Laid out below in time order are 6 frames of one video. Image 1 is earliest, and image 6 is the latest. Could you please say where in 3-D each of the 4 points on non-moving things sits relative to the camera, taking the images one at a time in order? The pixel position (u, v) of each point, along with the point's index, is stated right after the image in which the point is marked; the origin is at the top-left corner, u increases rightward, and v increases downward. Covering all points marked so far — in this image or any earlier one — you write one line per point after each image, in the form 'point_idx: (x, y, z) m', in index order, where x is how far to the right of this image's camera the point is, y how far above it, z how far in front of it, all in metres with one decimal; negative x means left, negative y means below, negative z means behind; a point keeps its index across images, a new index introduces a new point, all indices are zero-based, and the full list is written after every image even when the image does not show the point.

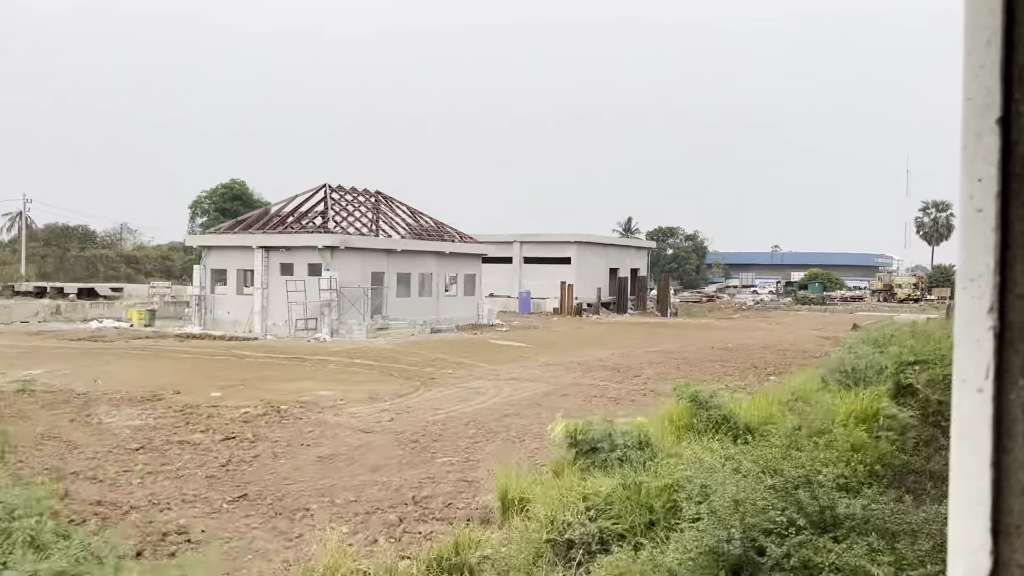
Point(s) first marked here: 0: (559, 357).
0: (+1.3, -1.6, +18.9) m
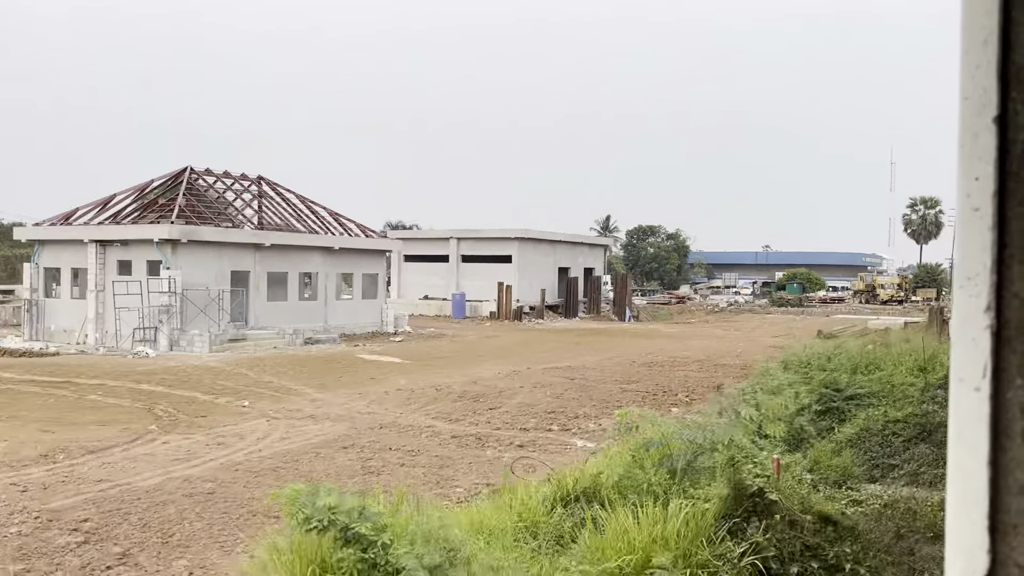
0: (-1.5, -1.7, +15.0) m
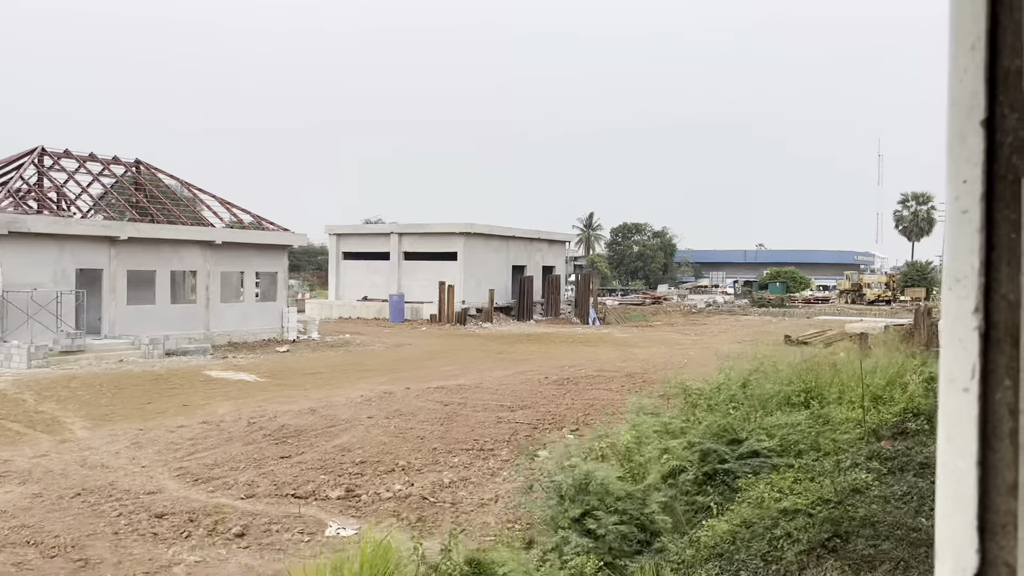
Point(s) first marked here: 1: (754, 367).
0: (-3.7, -1.7, +11.9) m
1: (+4.0, -1.3, +12.8) m
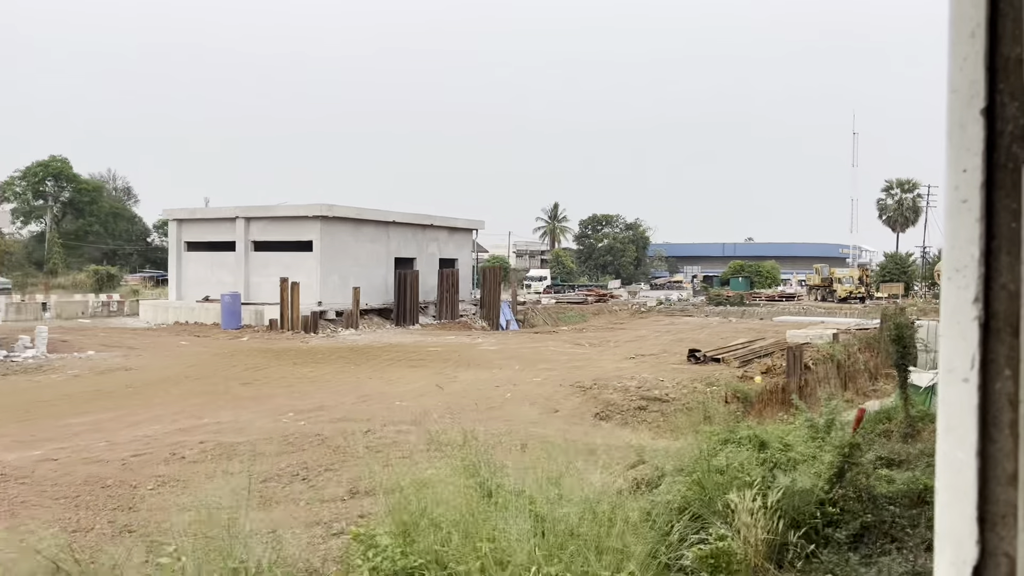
0: (-7.9, -1.8, +5.7) m
1: (-0.2, -1.3, +6.7) m
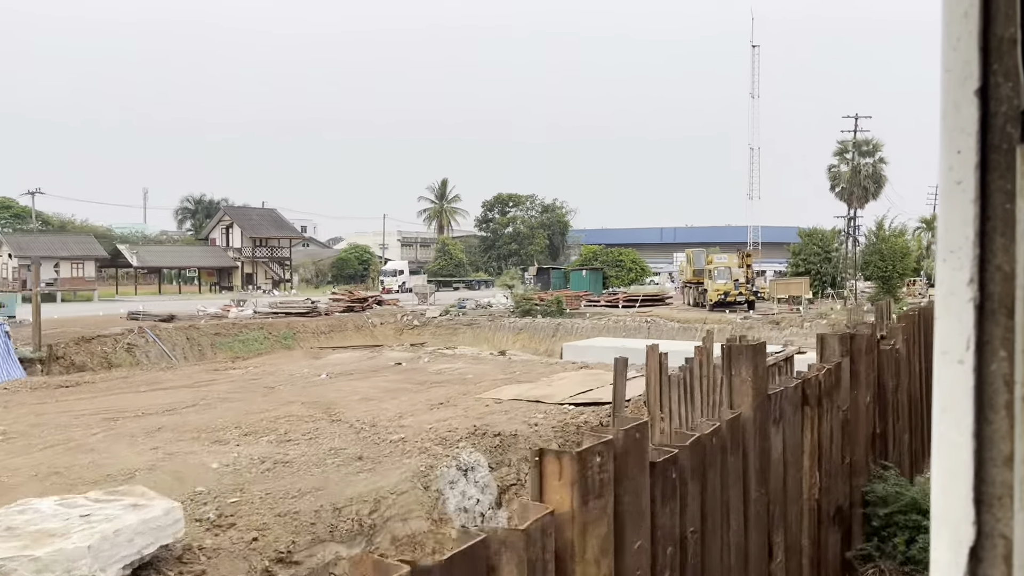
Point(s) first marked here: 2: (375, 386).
0: (-19.3, -2.4, -11.6) m
1: (-11.7, -1.8, -10.5) m
2: (-2.9, -1.6, +12.1) m
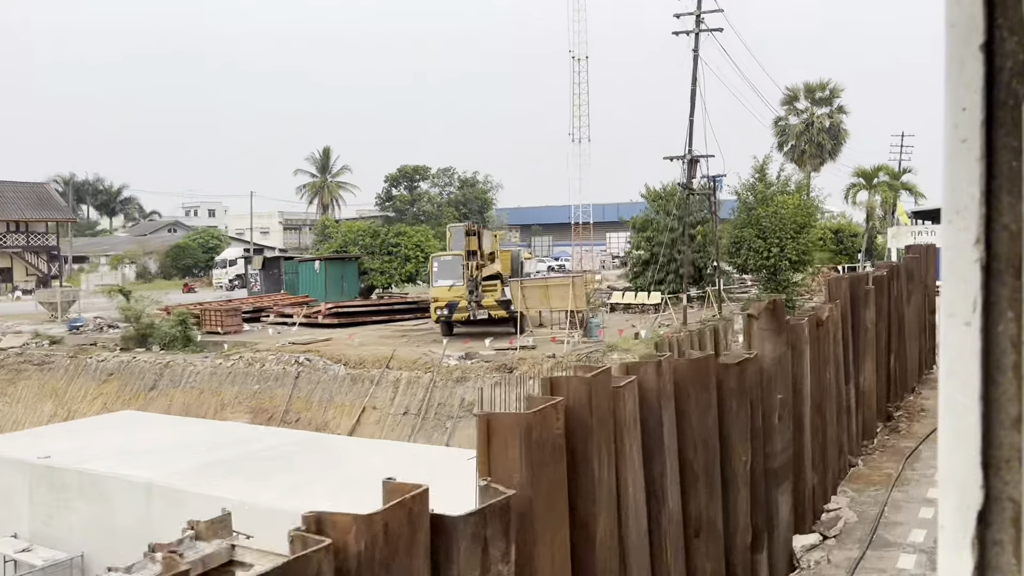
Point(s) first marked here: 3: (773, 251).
0: (-27.8, -3.8, -24.4) m
1: (-20.2, -3.1, -23.3) m
2: (-11.4, -2.3, -0.7) m
3: (+5.3, +0.7, +16.0) m
